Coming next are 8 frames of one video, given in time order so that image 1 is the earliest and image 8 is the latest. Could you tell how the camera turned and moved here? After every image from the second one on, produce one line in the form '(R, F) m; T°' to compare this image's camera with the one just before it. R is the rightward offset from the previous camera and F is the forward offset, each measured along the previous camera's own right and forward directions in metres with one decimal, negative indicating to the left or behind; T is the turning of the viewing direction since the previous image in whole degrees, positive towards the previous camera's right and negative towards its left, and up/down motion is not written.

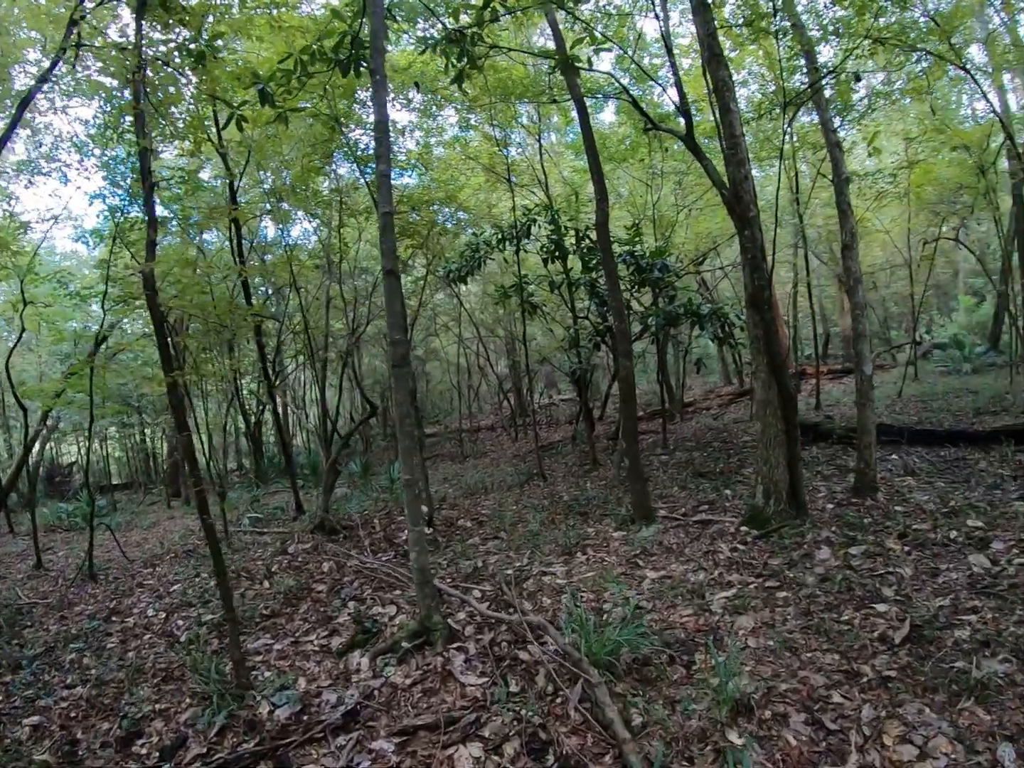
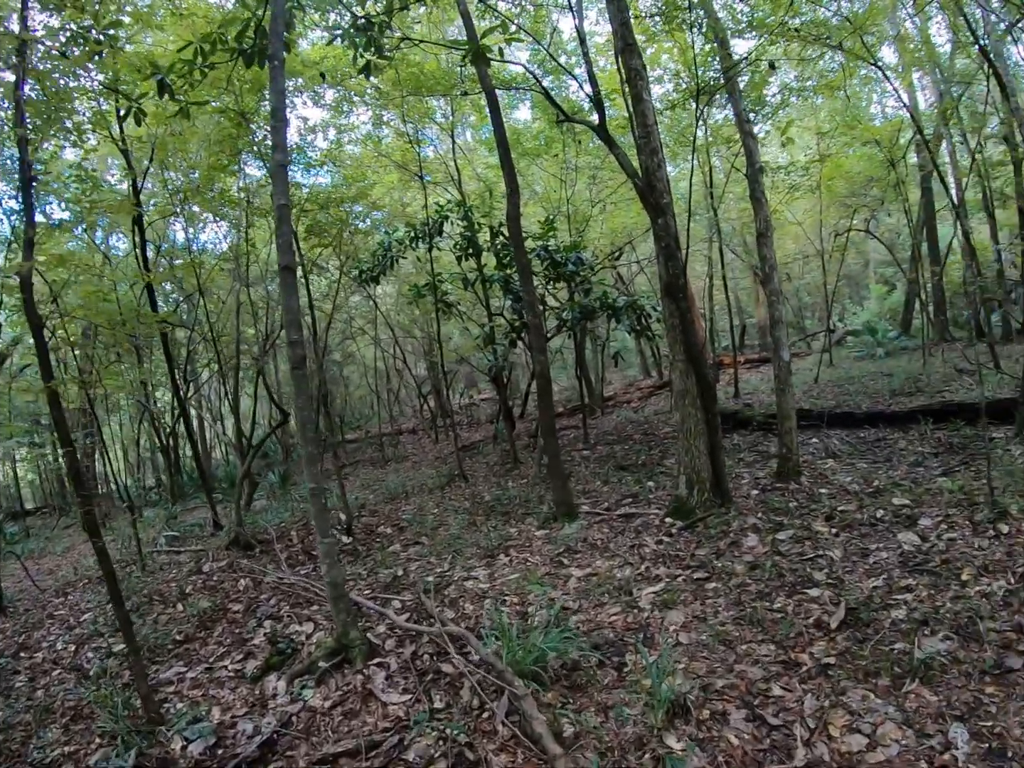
(+0.1, +0.3) m; +6°
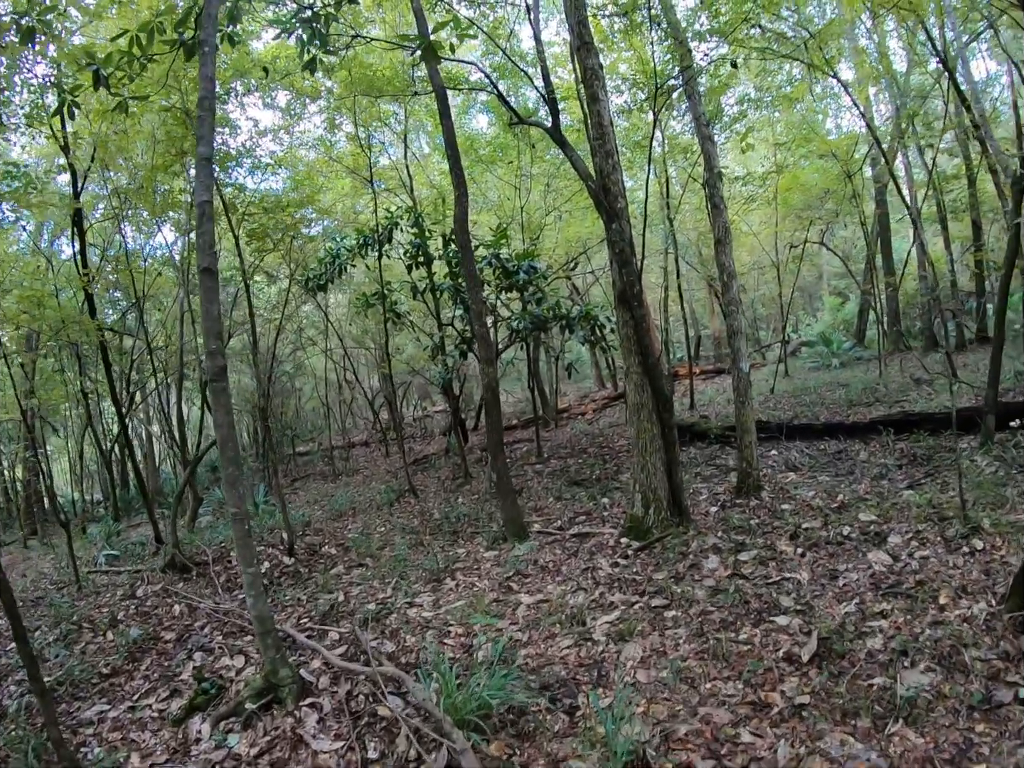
(+0.1, +0.4) m; +4°
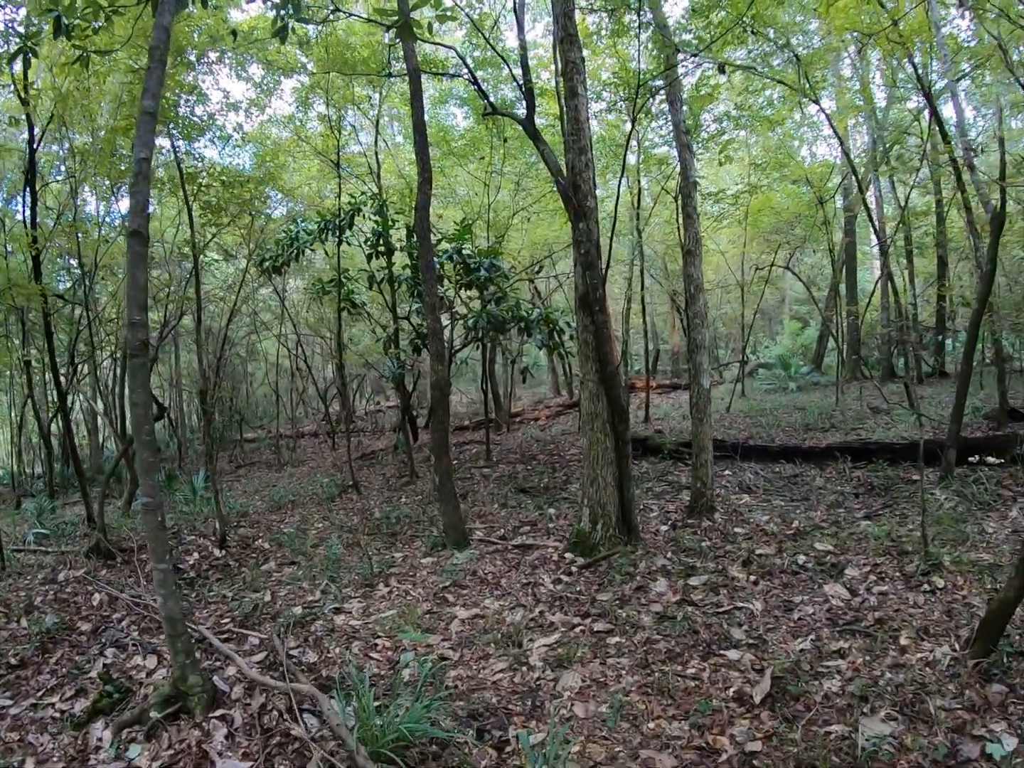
(+0.1, +0.3) m; +4°
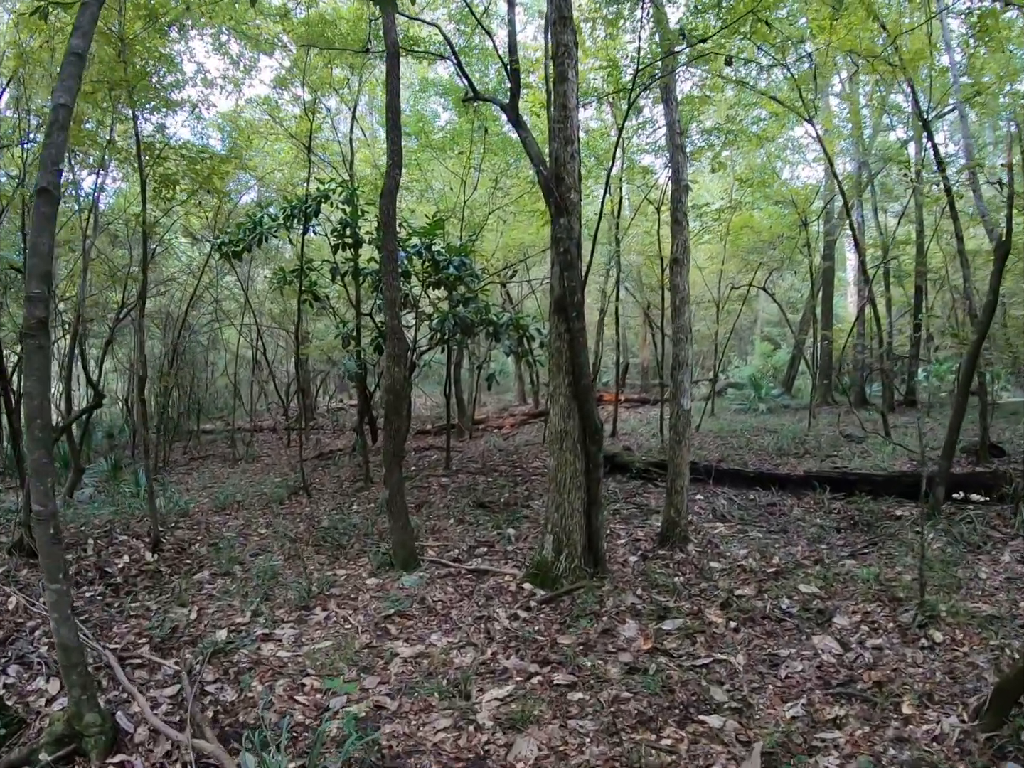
(0.0, +0.4) m; +3°
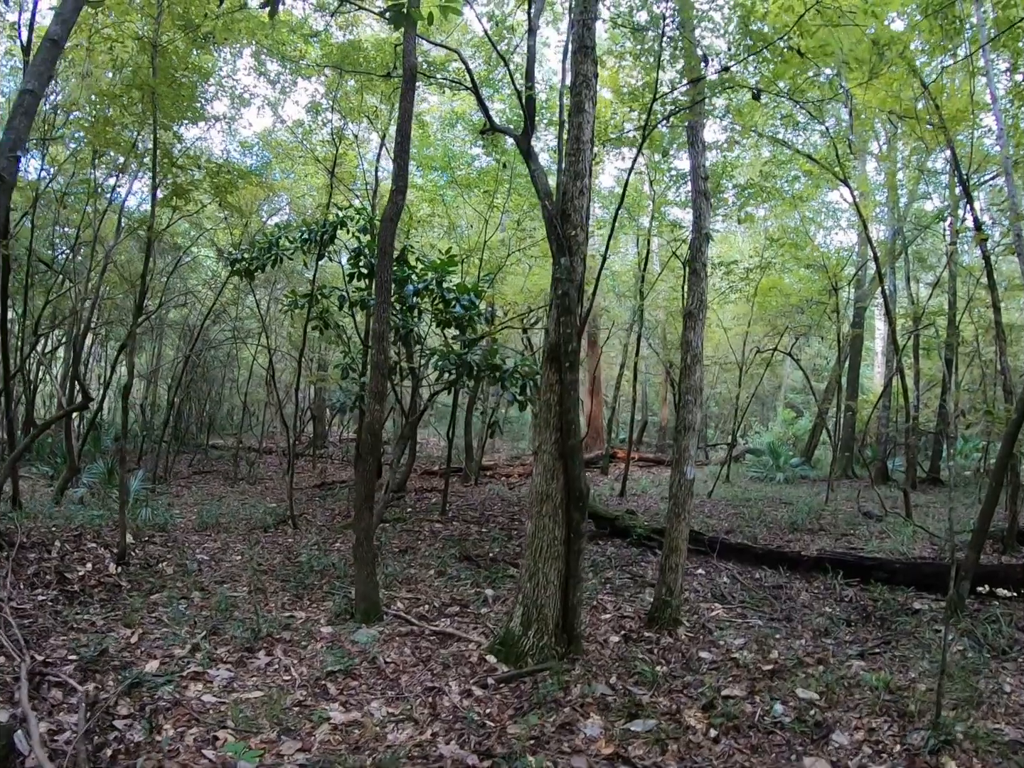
(+0.2, +0.3) m; -2°
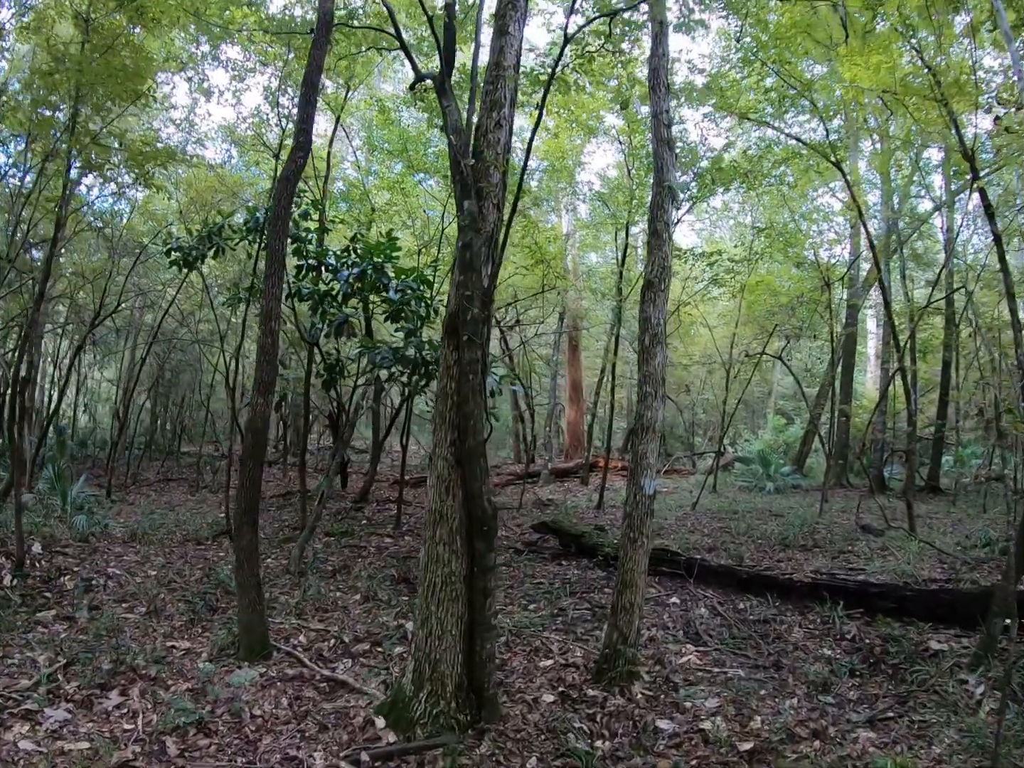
(+0.4, +0.9) m; 0°
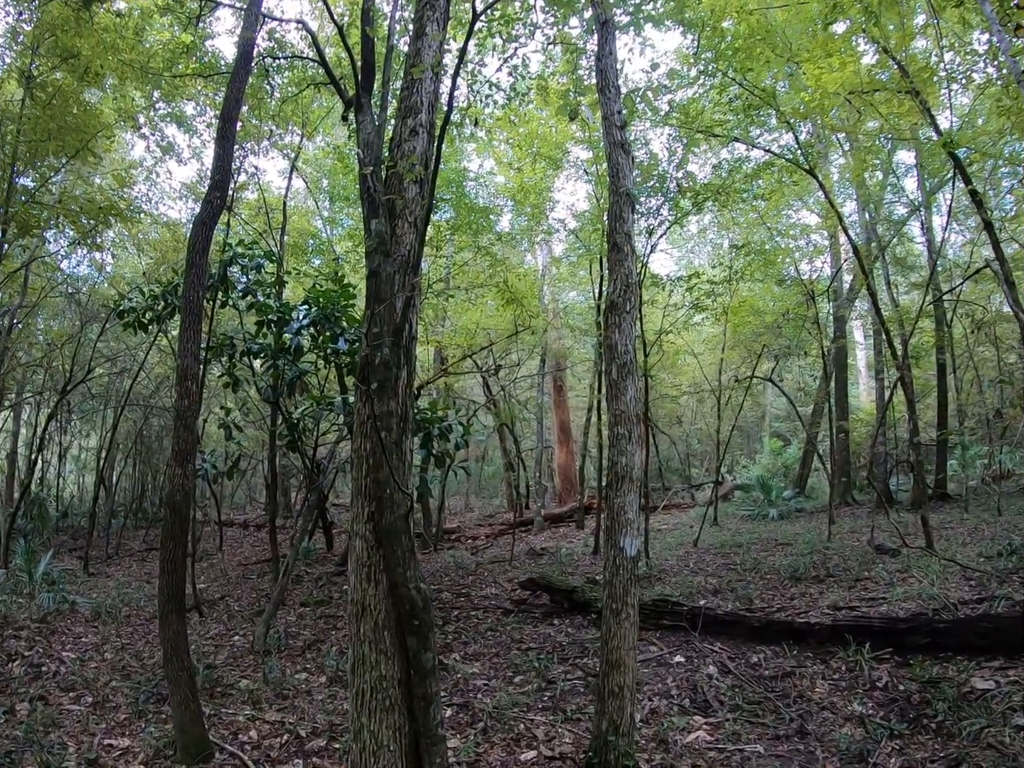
(+0.2, +0.4) m; 0°
